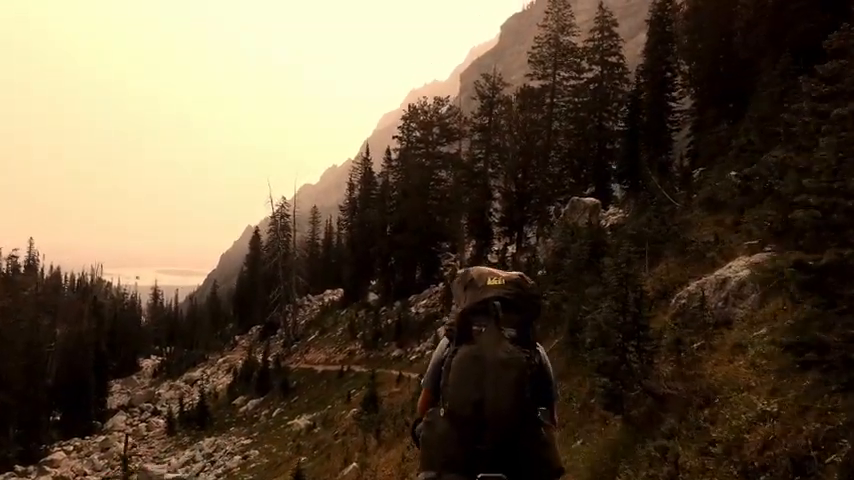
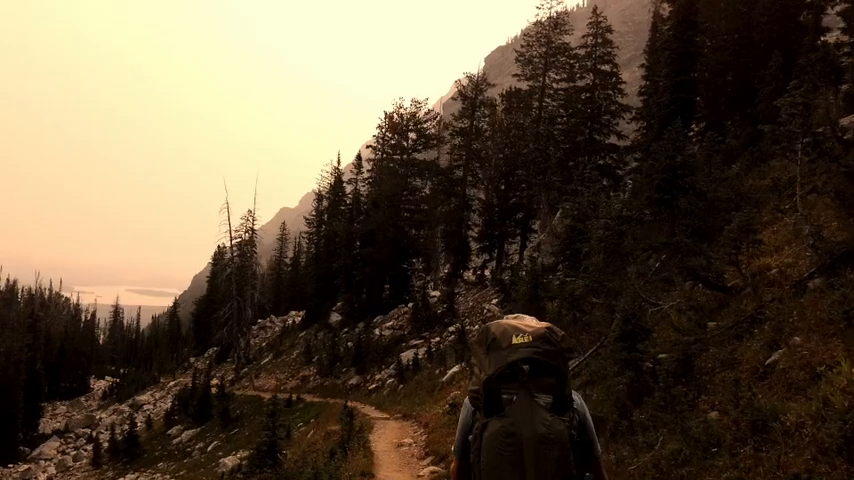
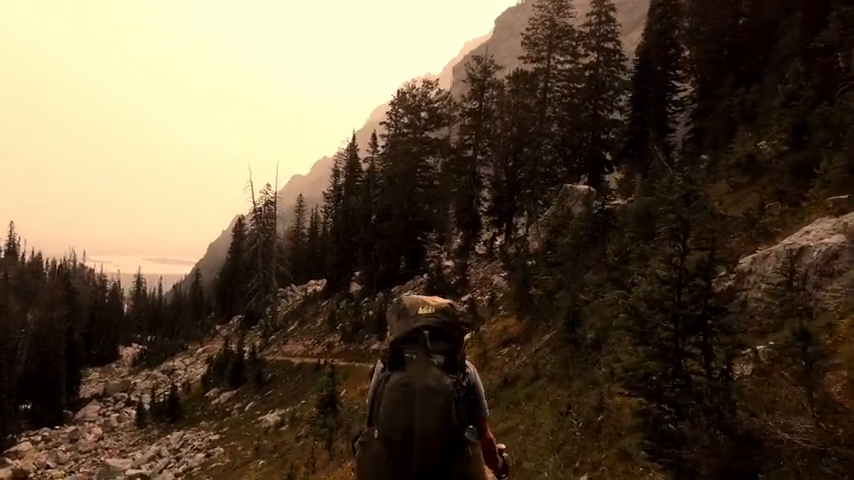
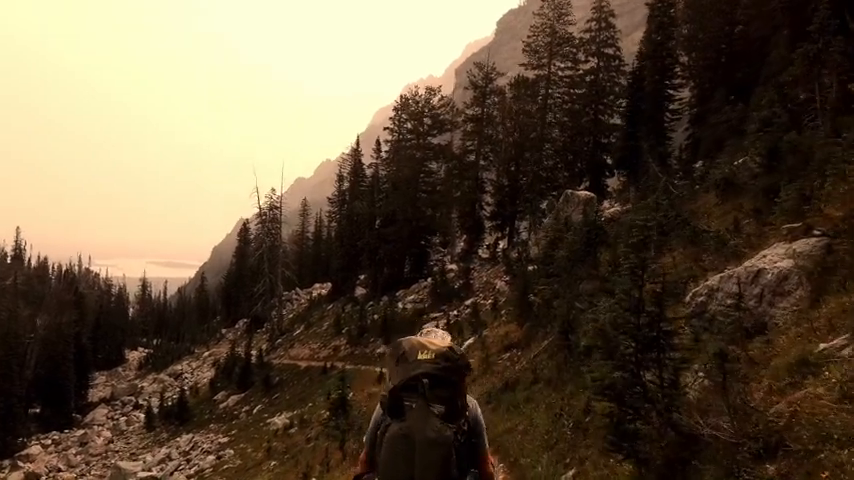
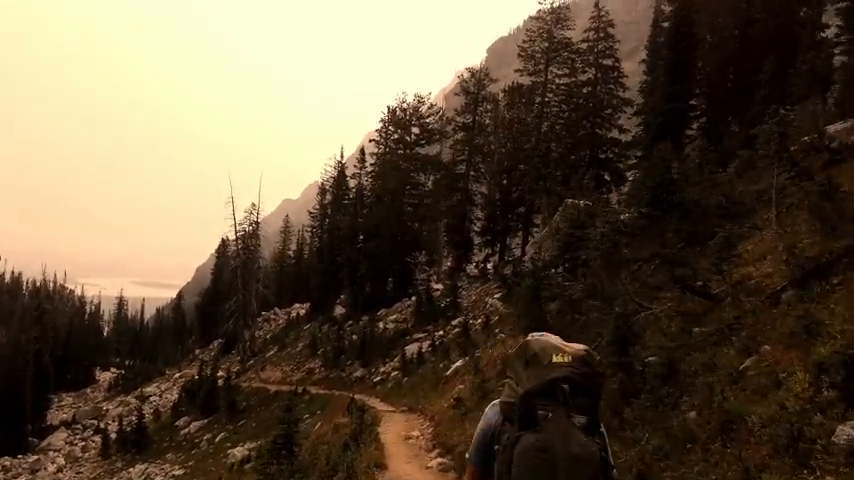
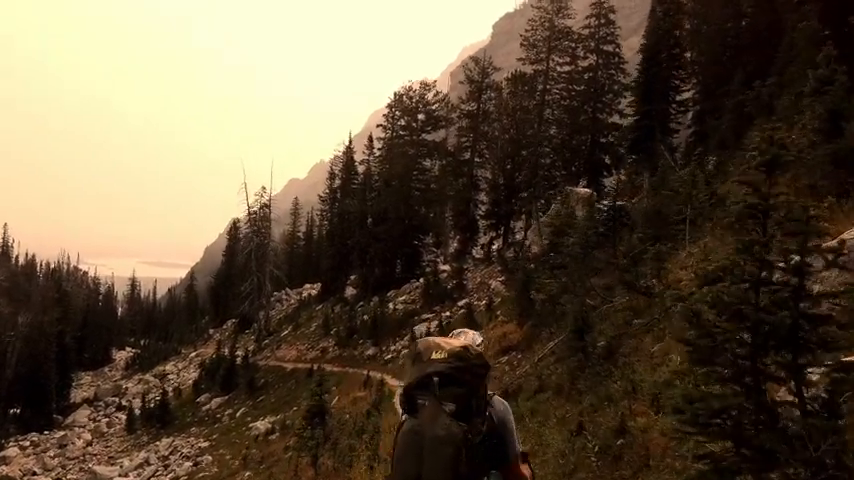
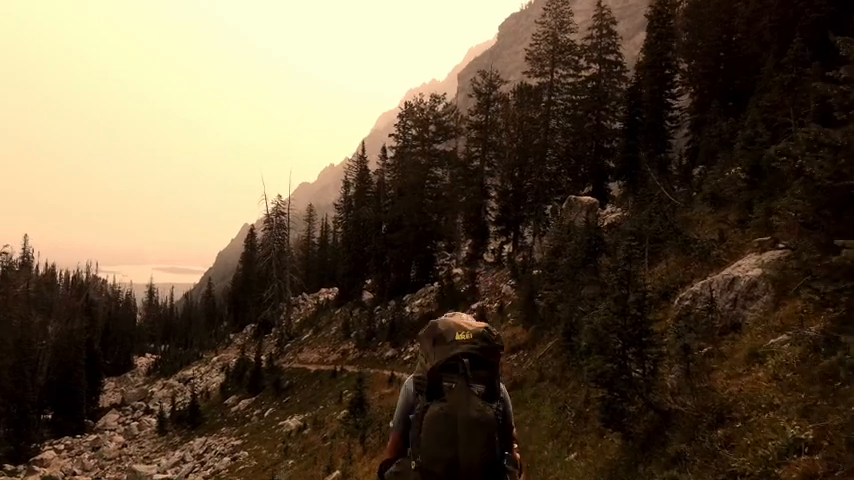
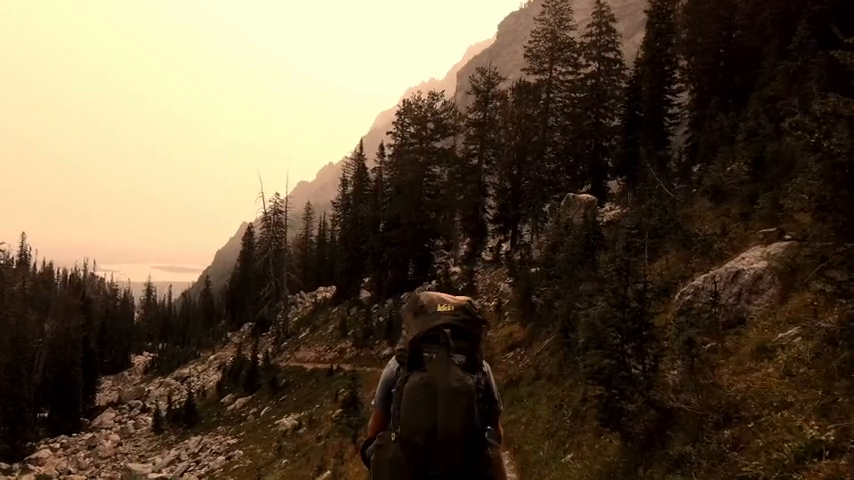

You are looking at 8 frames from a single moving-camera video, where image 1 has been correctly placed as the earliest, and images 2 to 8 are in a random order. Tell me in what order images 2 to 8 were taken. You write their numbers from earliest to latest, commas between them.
7, 8, 4, 3, 6, 5, 2
